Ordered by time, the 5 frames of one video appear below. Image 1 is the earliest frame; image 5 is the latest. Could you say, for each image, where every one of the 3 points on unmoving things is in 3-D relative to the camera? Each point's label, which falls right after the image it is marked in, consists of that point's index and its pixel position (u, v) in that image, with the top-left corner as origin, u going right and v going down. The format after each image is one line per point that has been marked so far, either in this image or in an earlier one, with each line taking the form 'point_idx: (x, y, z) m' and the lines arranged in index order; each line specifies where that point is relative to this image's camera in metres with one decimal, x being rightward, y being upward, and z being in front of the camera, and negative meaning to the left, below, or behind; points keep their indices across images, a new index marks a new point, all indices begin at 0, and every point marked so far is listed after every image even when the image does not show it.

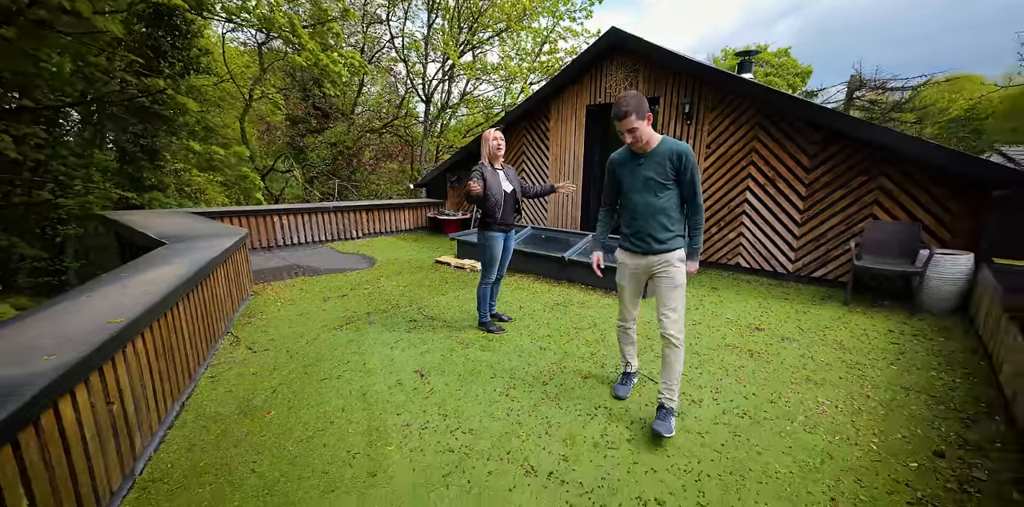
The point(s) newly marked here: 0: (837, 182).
0: (+4.5, +1.0, +5.5) m
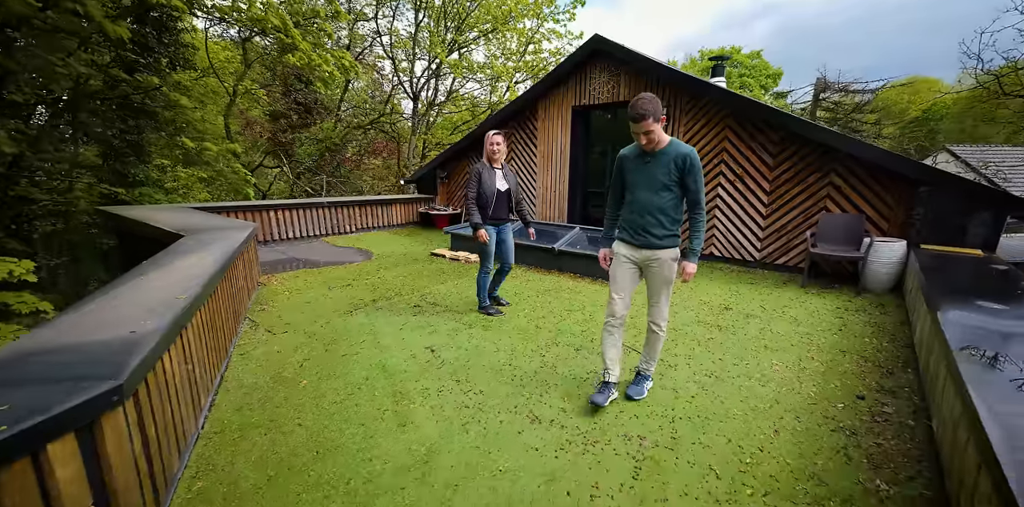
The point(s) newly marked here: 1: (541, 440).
0: (+4.3, +1.2, +6.0) m
1: (+0.2, -1.0, +2.1) m
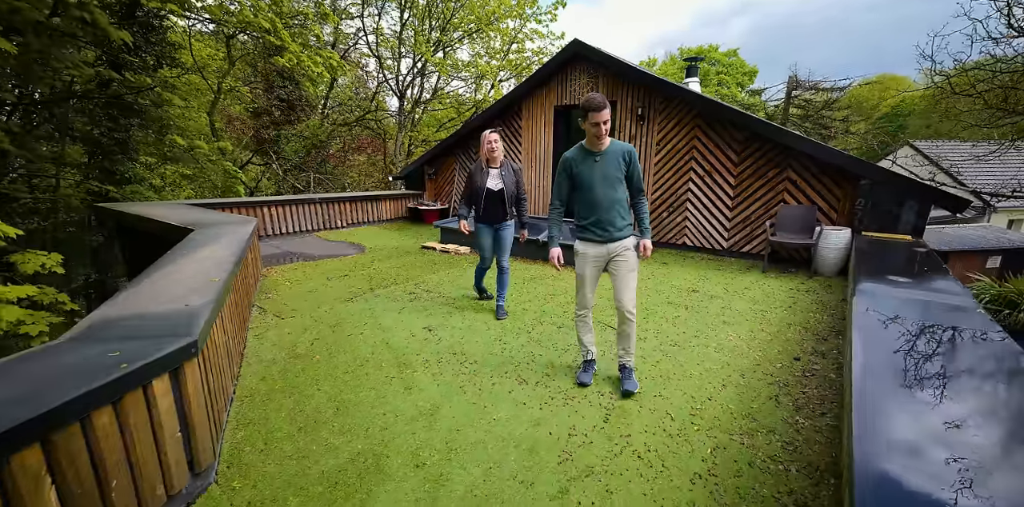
0: (+4.1, +1.4, +6.5) m
1: (+0.1, -0.9, +2.5) m
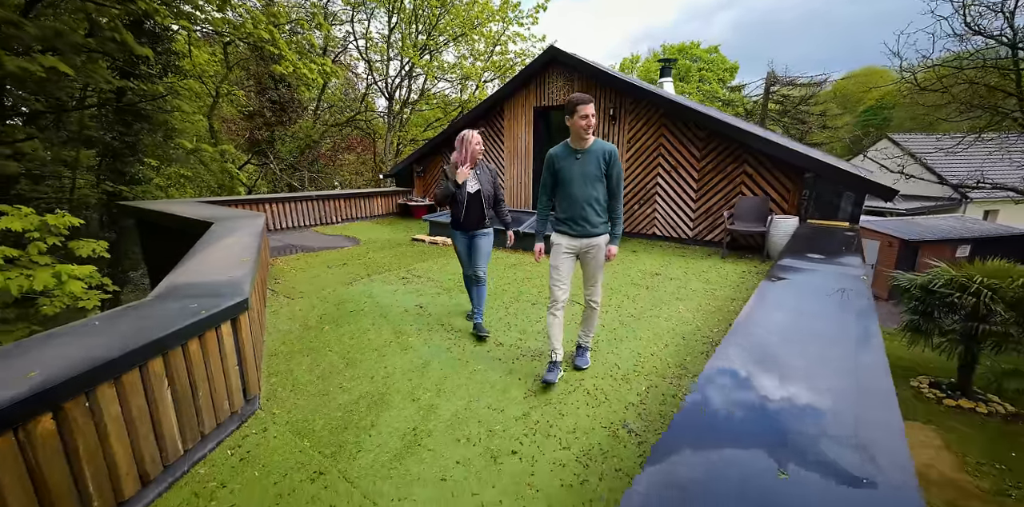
0: (+3.8, +1.6, +7.2) m
1: (-0.1, -0.8, +3.0) m
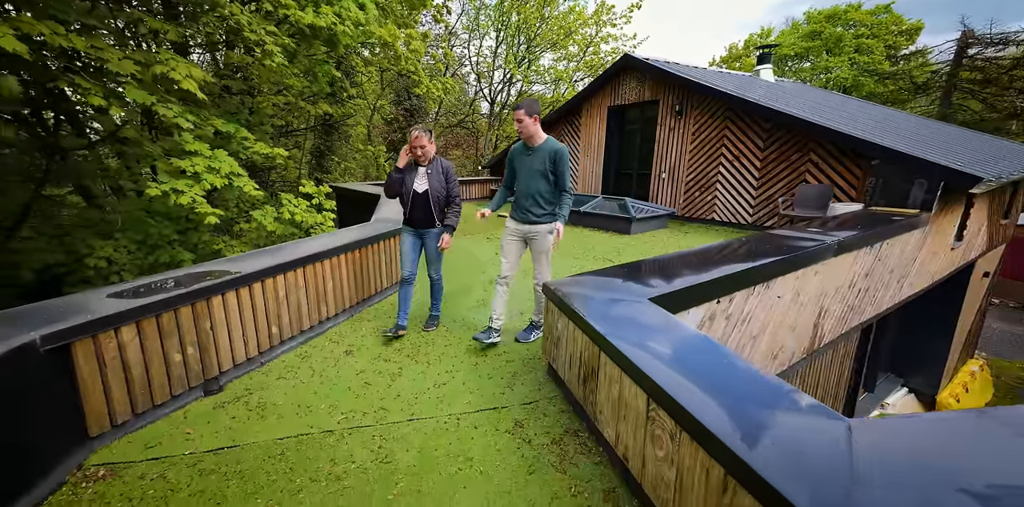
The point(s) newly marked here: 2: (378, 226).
0: (+5.2, +1.9, +7.9) m
1: (+0.4, -0.3, +4.8) m
2: (-1.3, +0.3, +4.0) m
